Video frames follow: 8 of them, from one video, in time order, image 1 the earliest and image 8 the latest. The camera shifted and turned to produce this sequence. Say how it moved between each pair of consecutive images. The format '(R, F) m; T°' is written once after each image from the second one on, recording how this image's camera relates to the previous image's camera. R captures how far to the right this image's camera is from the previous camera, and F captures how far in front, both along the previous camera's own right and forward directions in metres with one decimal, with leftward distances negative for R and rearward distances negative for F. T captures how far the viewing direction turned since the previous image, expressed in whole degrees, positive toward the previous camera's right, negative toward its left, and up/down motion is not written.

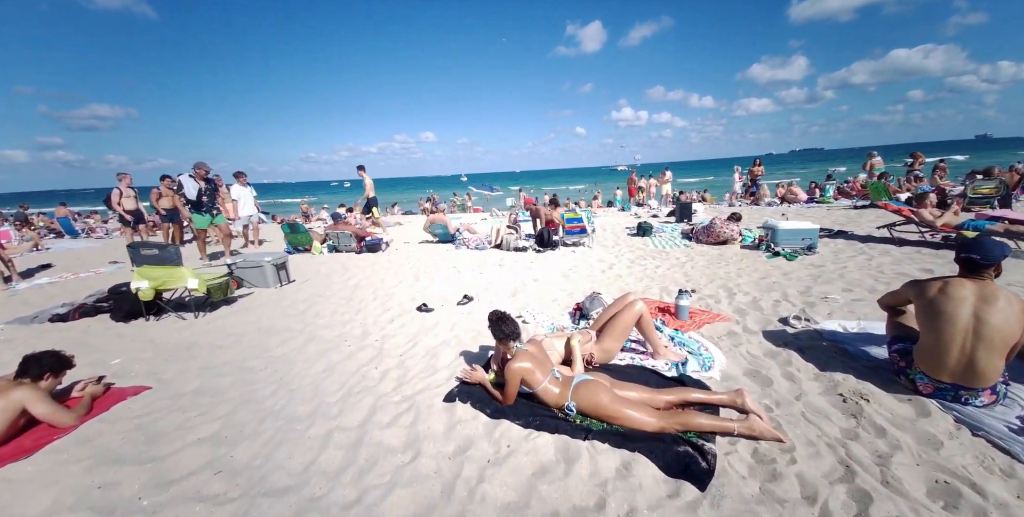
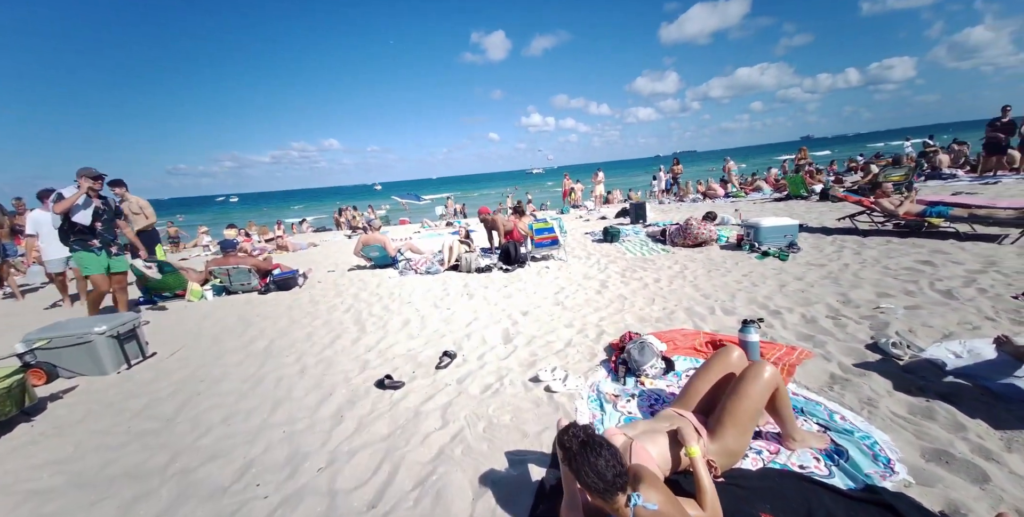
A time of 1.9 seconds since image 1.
(-0.7, +1.5) m; +12°
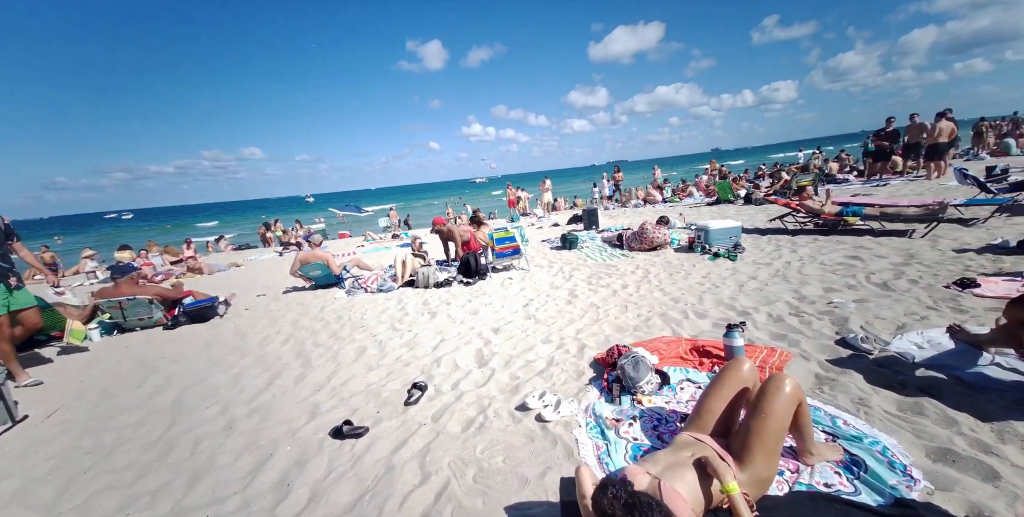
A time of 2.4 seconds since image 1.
(-0.2, +0.4) m; +8°
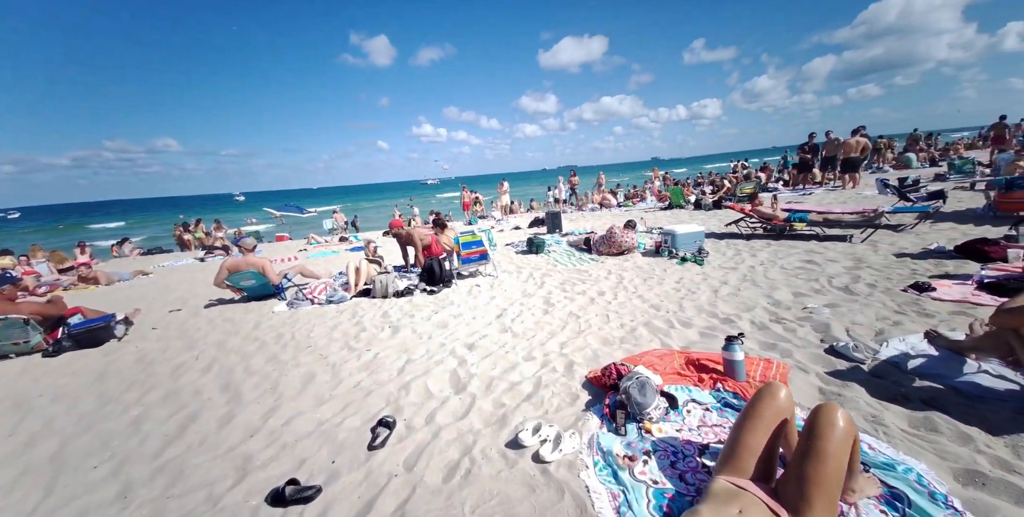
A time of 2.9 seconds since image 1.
(-0.2, +0.5) m; +7°
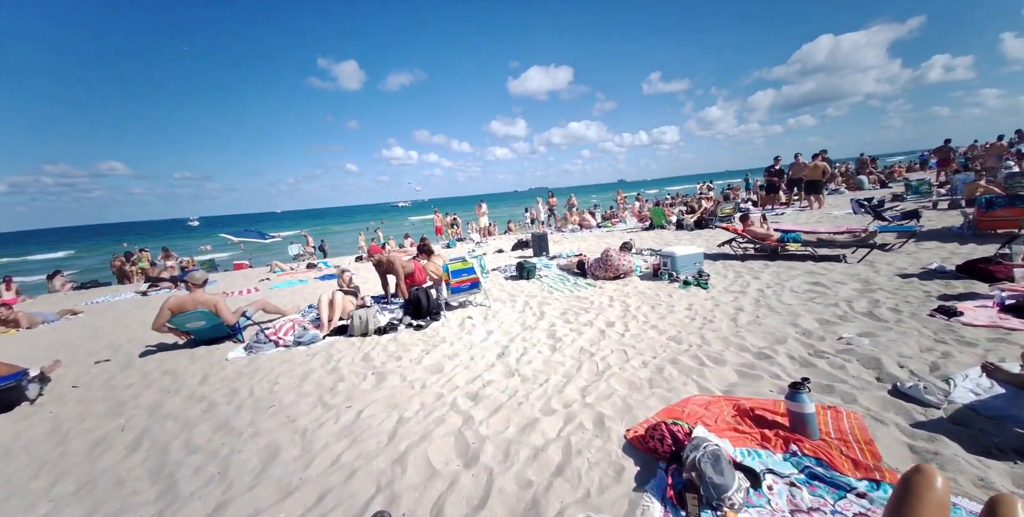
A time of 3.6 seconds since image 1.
(-0.3, +0.6) m; +4°
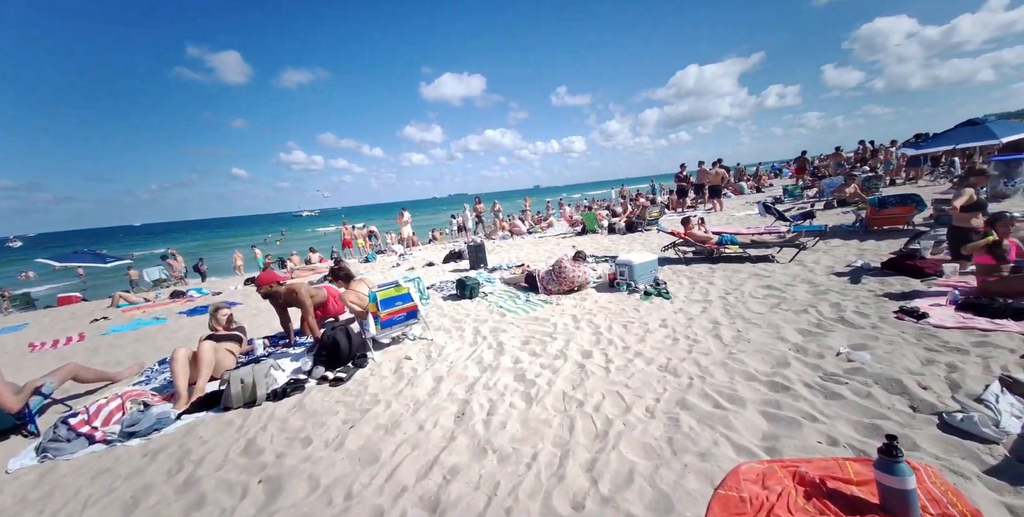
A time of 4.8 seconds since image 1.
(-0.3, +1.1) m; +12°
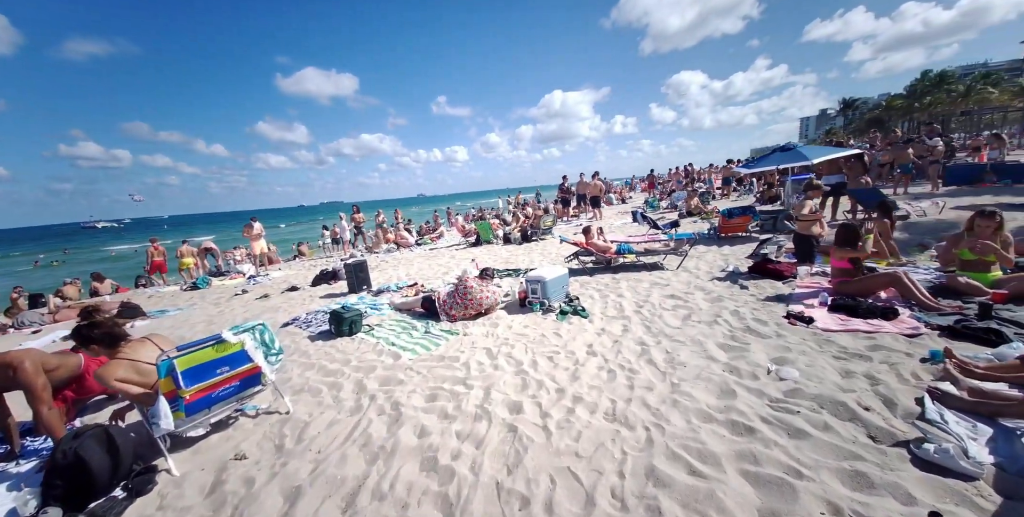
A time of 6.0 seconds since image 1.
(-0.1, +1.0) m; +17°
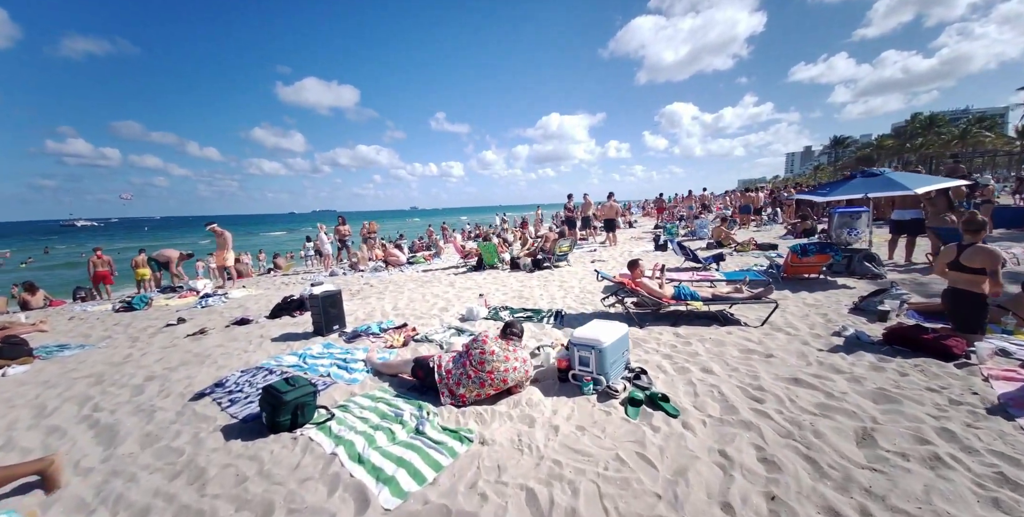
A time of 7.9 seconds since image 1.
(-0.5, +2.0) m; +1°
